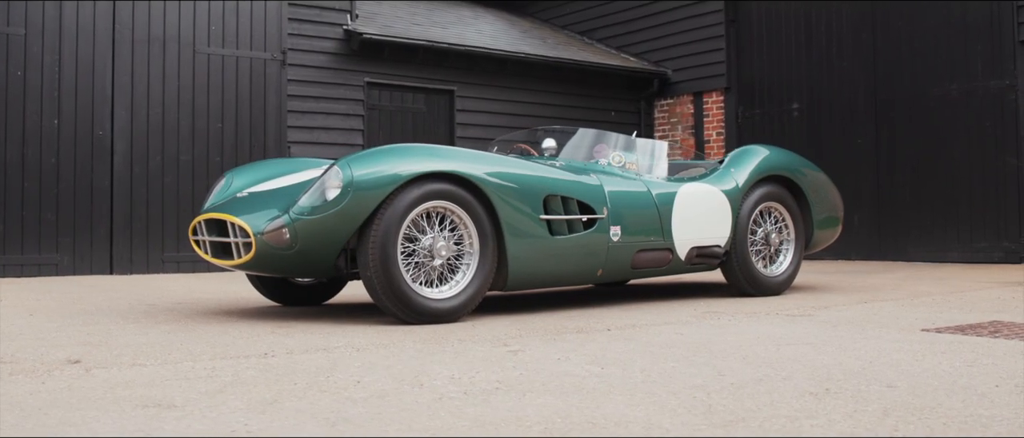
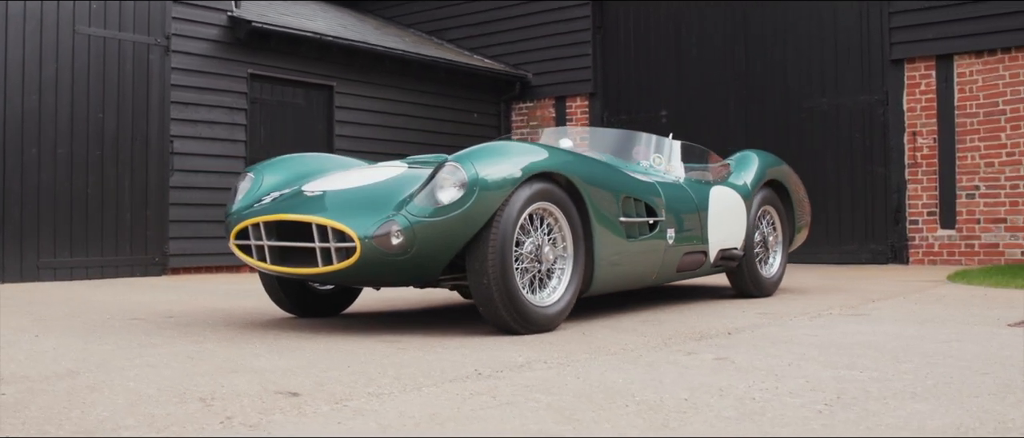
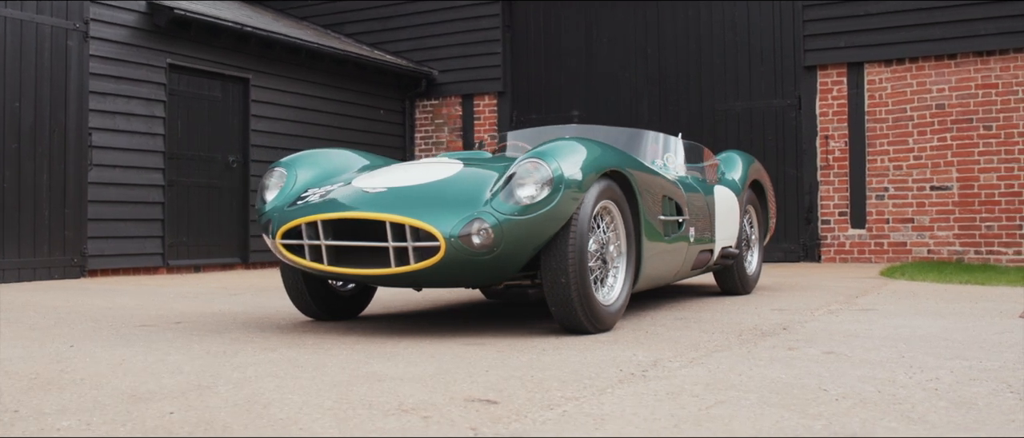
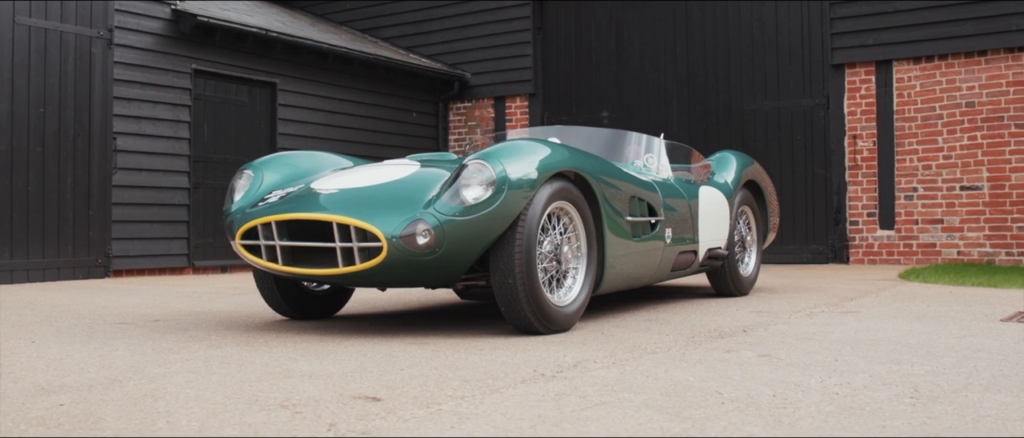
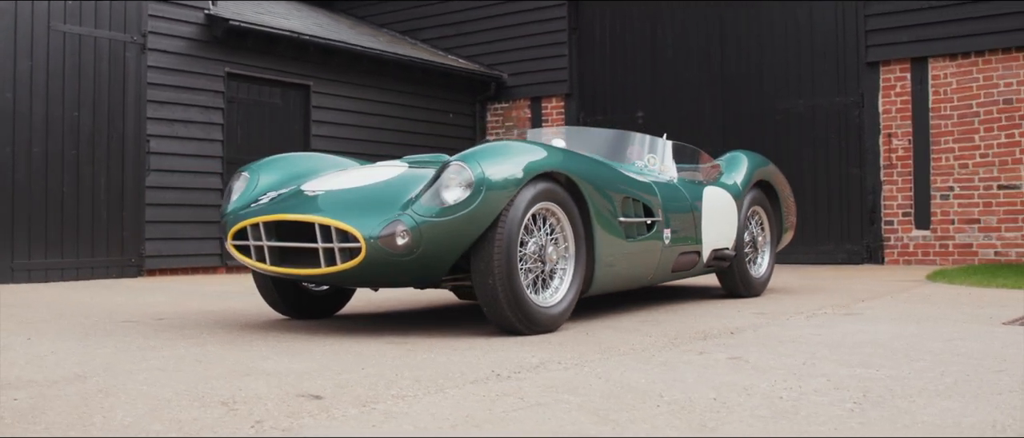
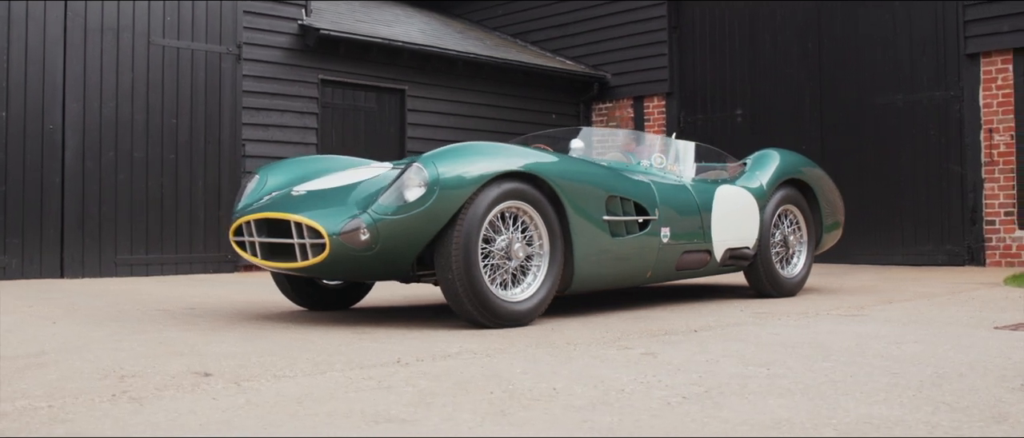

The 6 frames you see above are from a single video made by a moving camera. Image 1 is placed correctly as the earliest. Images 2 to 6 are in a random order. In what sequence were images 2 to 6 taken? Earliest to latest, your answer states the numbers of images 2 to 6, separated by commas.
6, 2, 5, 4, 3
